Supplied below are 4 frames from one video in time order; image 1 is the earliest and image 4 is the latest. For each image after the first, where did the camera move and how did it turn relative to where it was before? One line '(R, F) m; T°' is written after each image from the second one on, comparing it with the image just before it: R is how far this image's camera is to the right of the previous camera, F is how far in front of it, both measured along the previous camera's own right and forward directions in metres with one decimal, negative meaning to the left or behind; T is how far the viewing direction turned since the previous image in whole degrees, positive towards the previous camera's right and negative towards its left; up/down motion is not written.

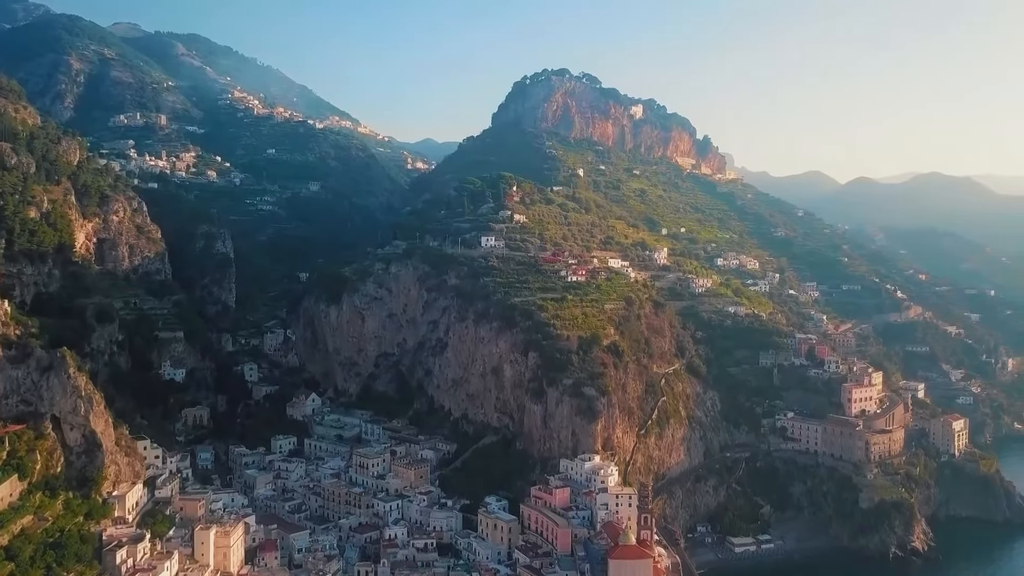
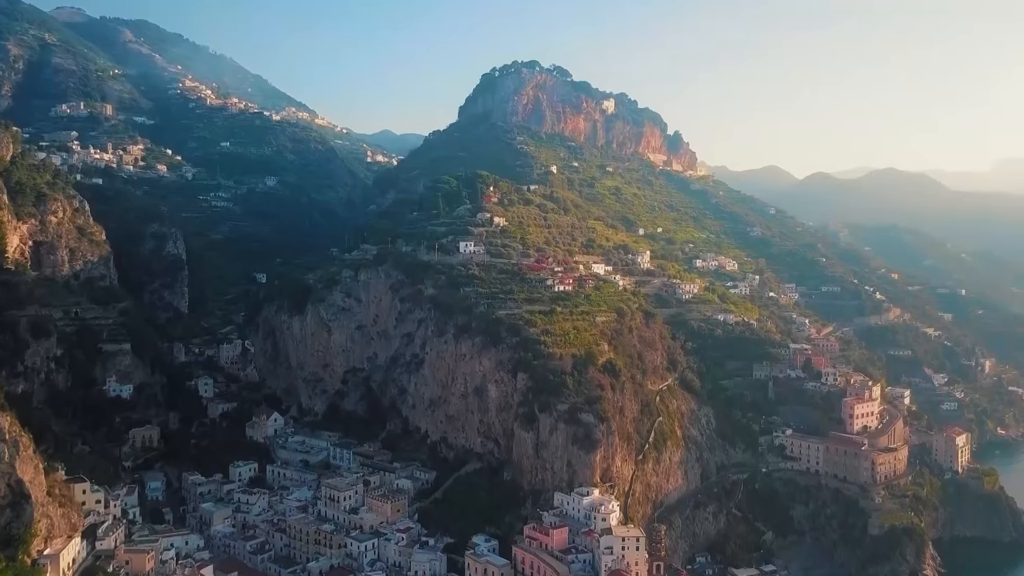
(-1.5, +4.4) m; +3°
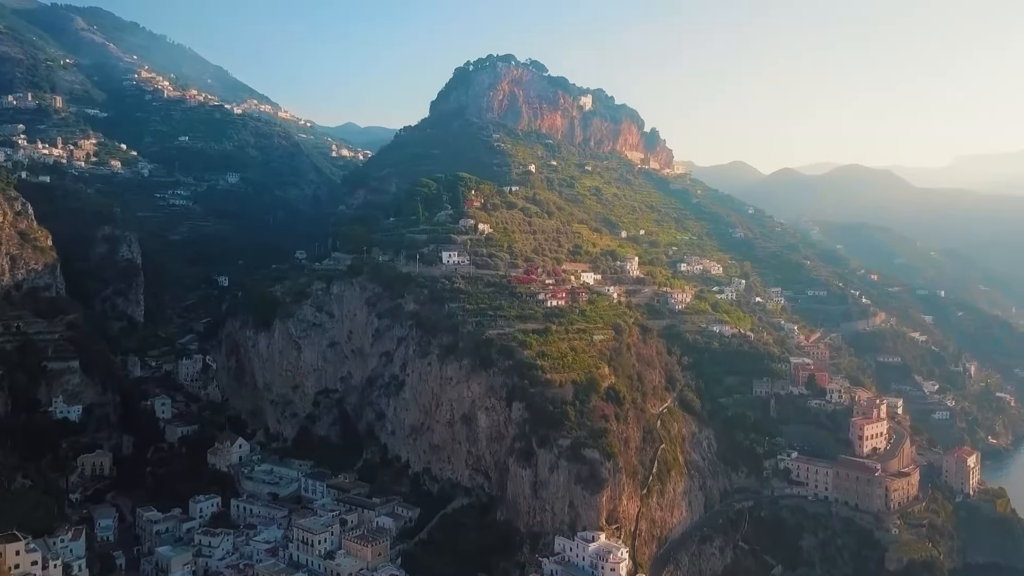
(-1.3, +4.2) m; +2°
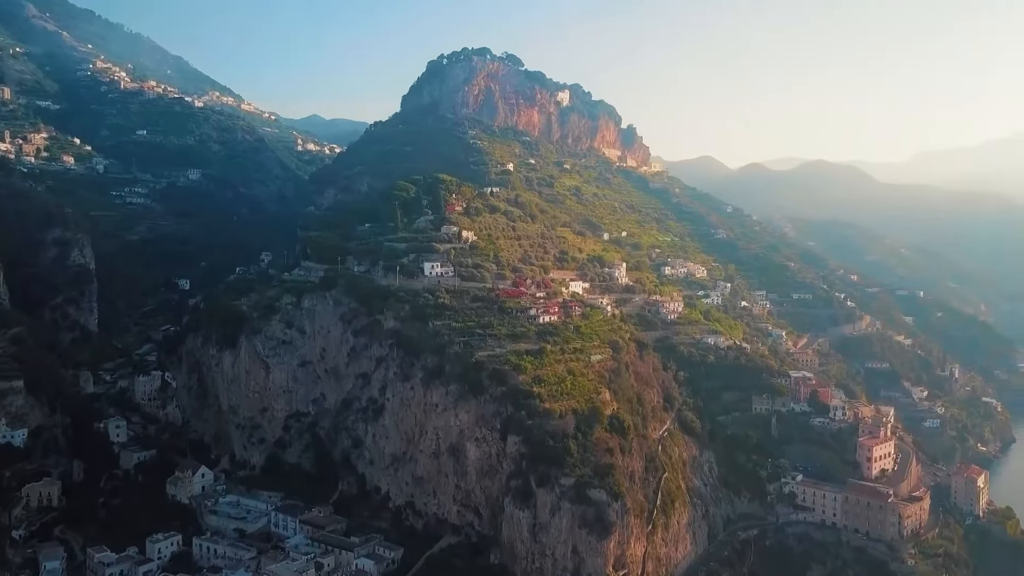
(-1.2, +3.8) m; +2°
